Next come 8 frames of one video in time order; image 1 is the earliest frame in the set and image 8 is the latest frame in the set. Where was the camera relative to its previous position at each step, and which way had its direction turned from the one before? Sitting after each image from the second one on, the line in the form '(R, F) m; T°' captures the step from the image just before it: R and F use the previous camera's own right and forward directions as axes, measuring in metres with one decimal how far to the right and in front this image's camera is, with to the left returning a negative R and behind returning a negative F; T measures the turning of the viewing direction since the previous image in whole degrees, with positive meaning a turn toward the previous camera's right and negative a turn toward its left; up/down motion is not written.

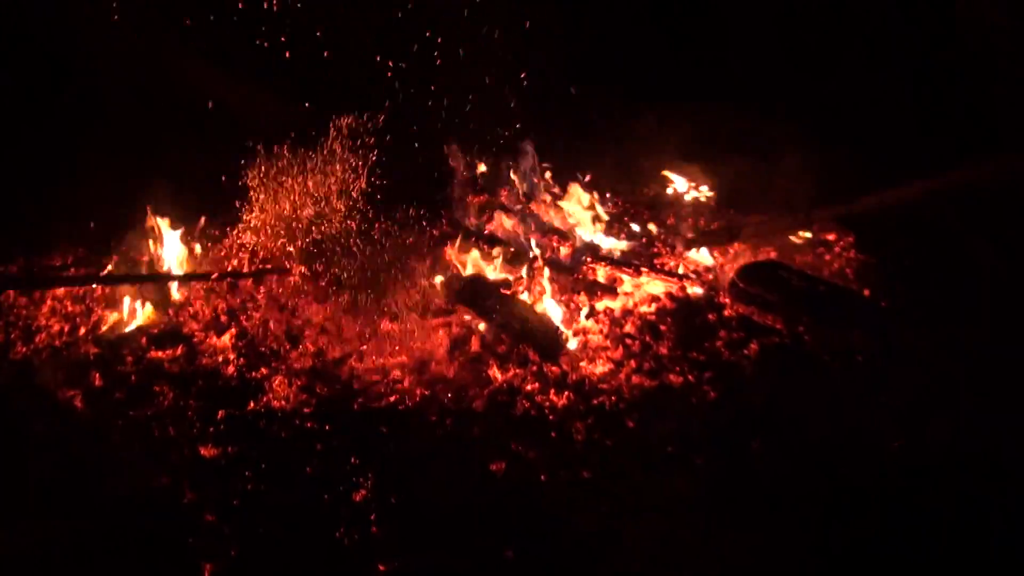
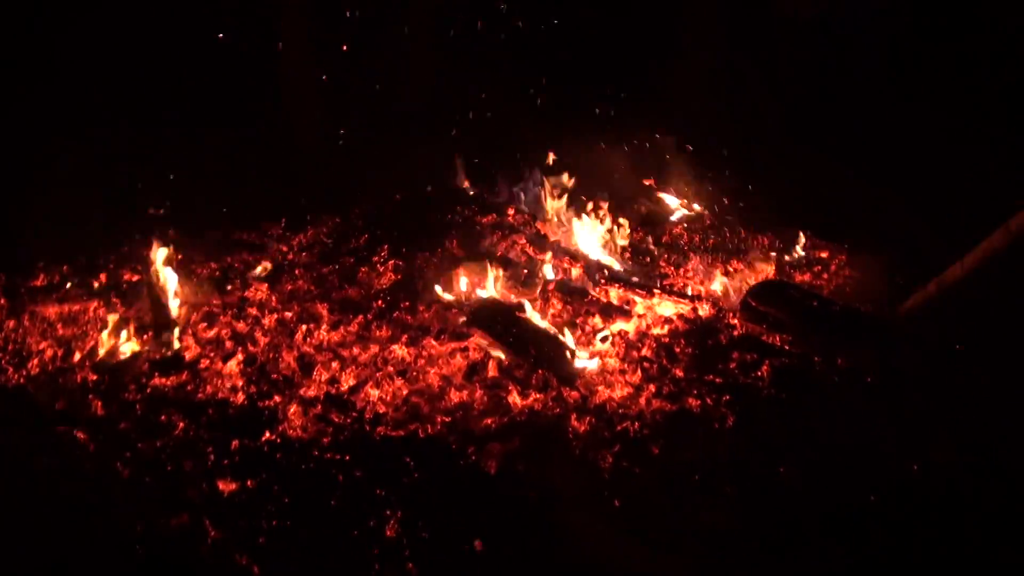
(0.0, +0.1) m; -1°
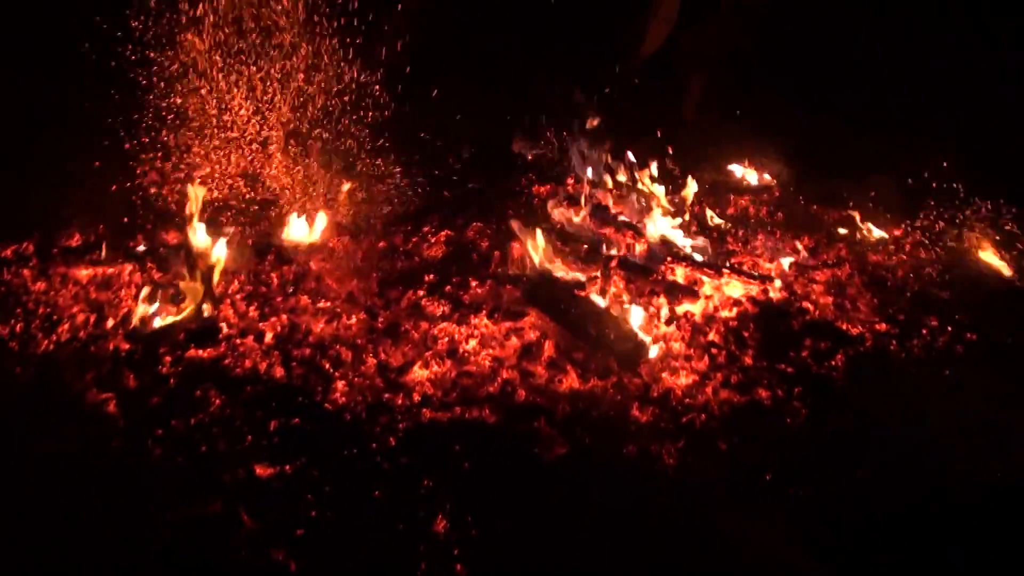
(-0.1, +0.2) m; -2°
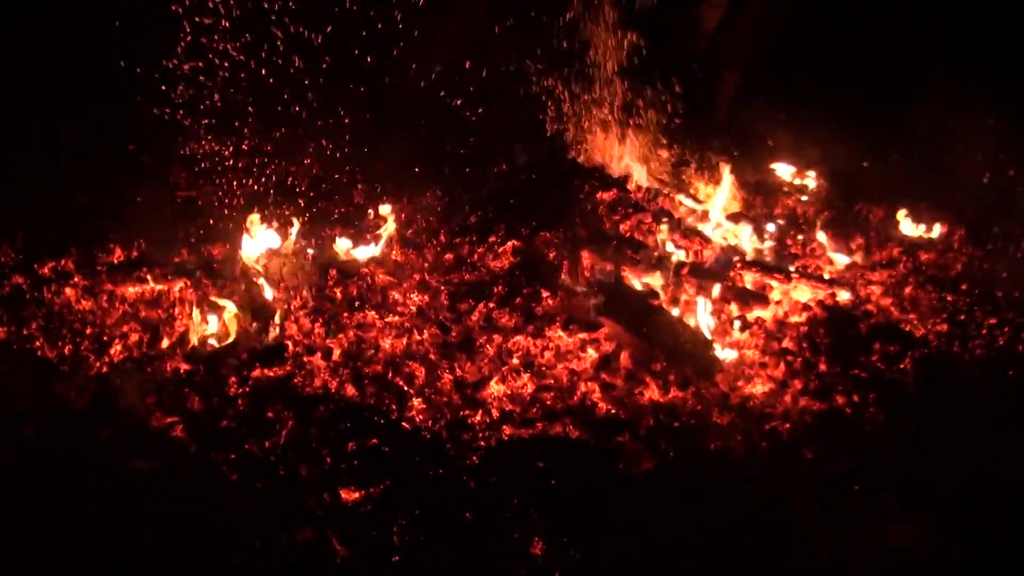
(-0.3, +0.1) m; +2°
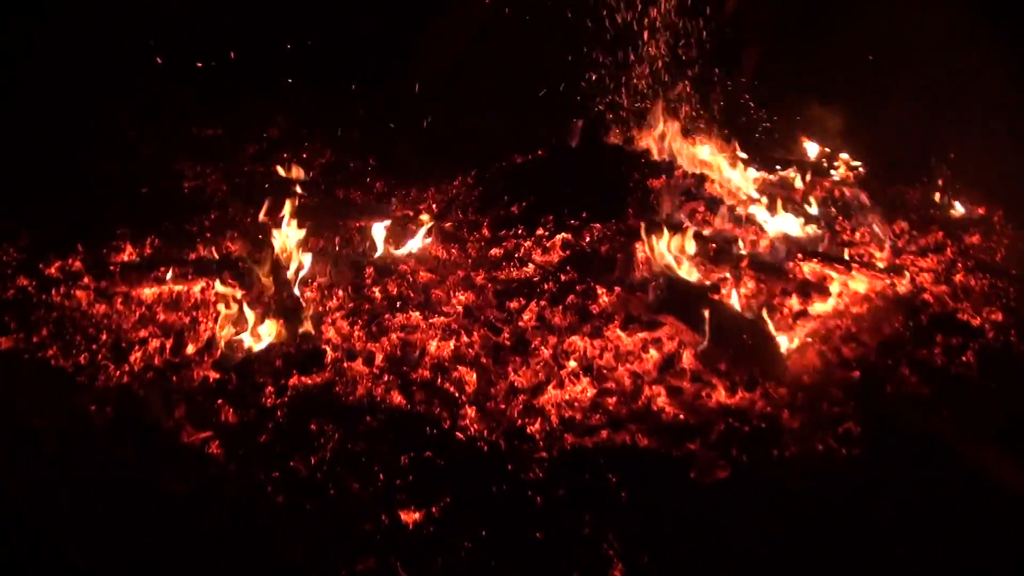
(-0.2, +0.2) m; +2°
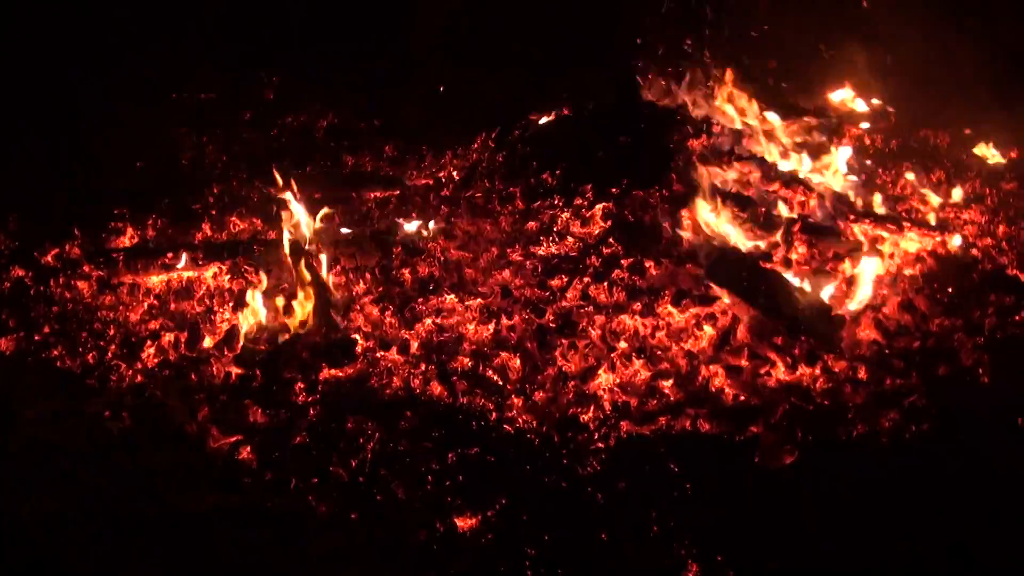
(-0.2, +0.2) m; +1°
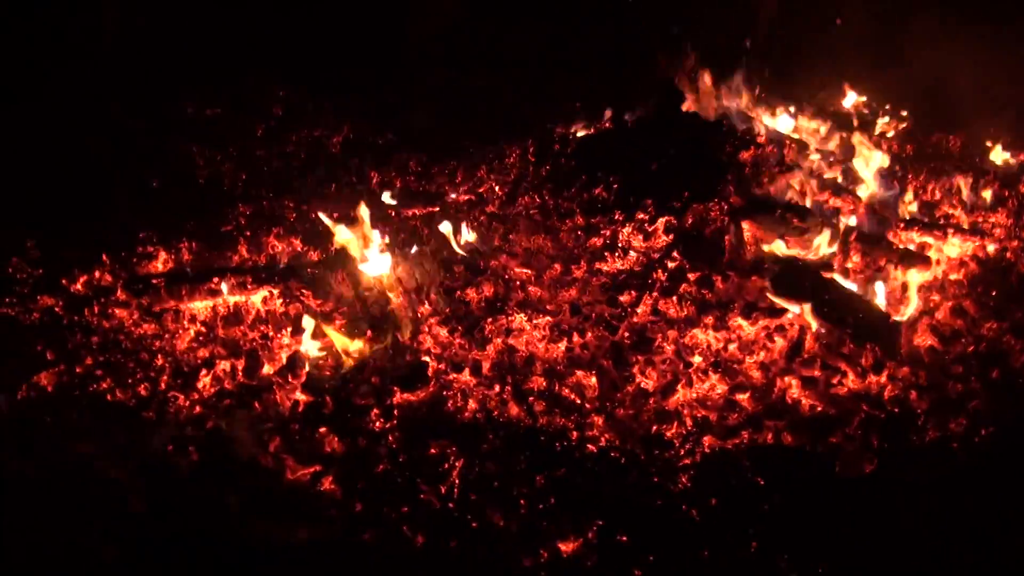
(-0.3, 0.0) m; +4°
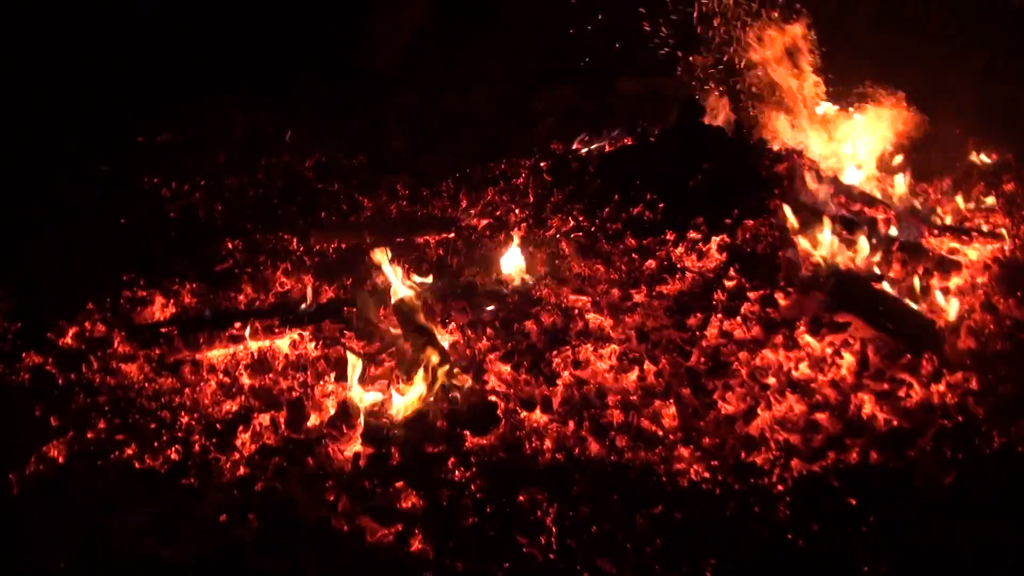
(-0.5, +0.2) m; +9°
